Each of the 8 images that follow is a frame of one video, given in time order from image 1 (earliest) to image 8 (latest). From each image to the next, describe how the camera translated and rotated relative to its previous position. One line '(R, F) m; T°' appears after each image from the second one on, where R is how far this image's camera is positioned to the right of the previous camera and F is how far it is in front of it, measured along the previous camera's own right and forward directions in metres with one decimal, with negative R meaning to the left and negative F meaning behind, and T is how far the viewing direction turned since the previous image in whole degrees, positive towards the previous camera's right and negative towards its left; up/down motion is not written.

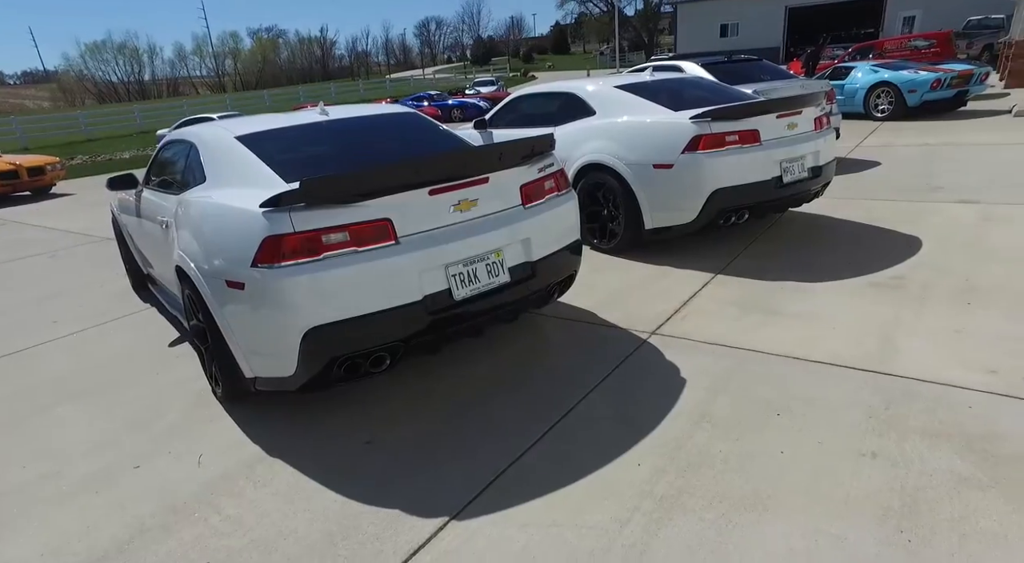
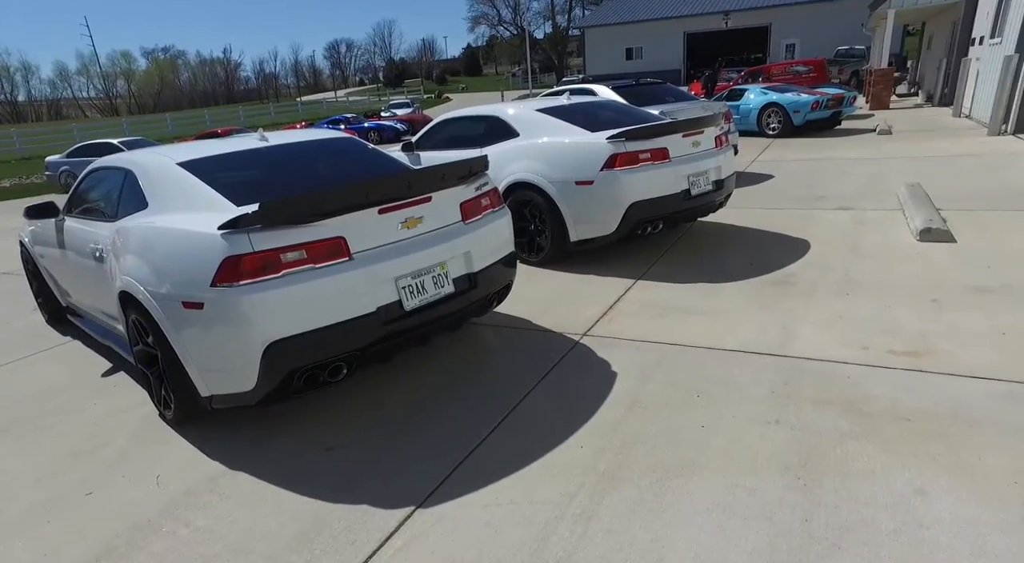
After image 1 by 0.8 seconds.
(-0.1, -0.2) m; +7°
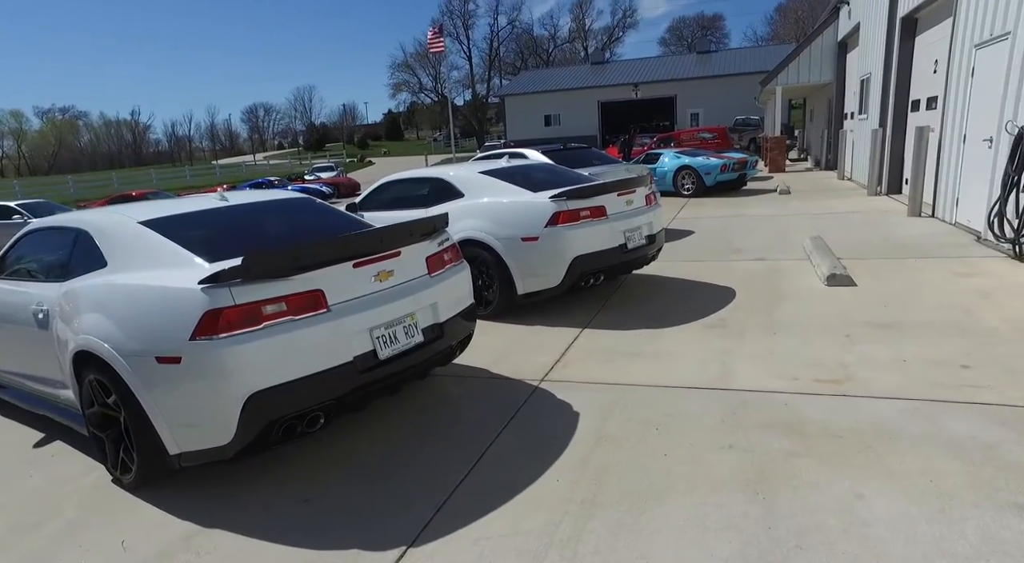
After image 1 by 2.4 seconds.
(-0.2, -0.2) m; +7°
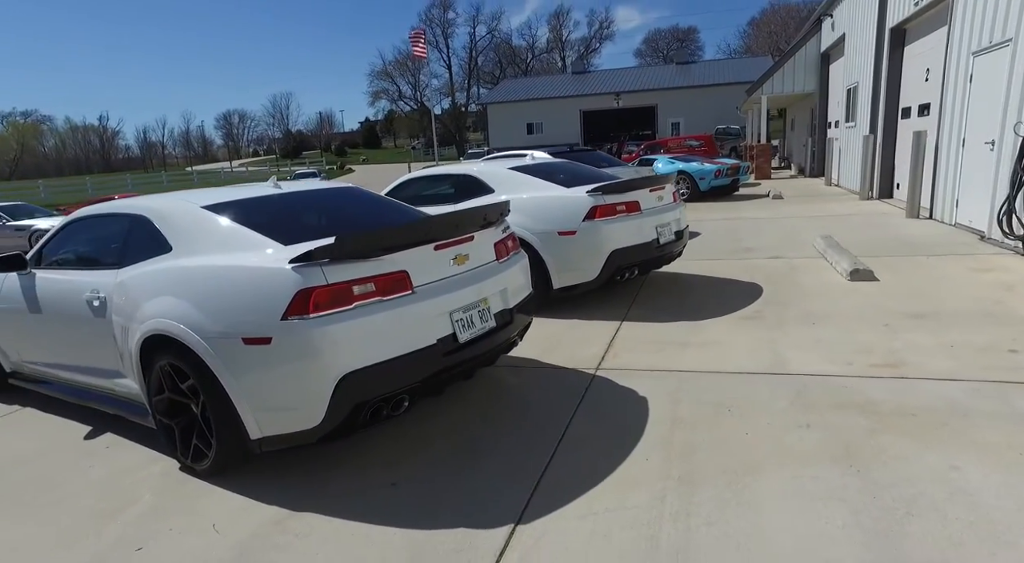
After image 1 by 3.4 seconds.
(-0.5, 0.0) m; +2°
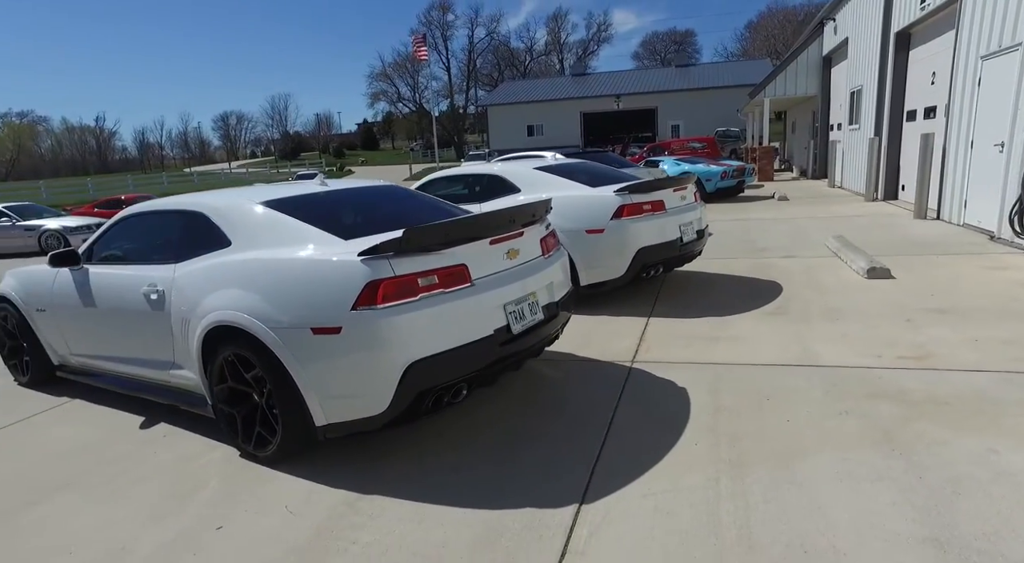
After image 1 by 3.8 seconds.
(-0.3, -0.1) m; 0°
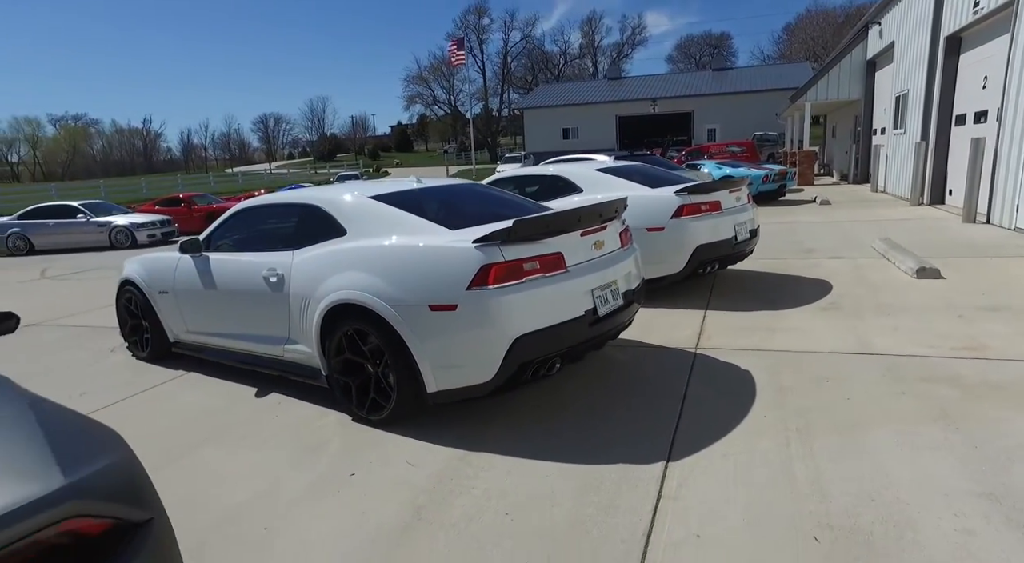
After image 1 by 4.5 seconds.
(-0.3, -0.4) m; -3°
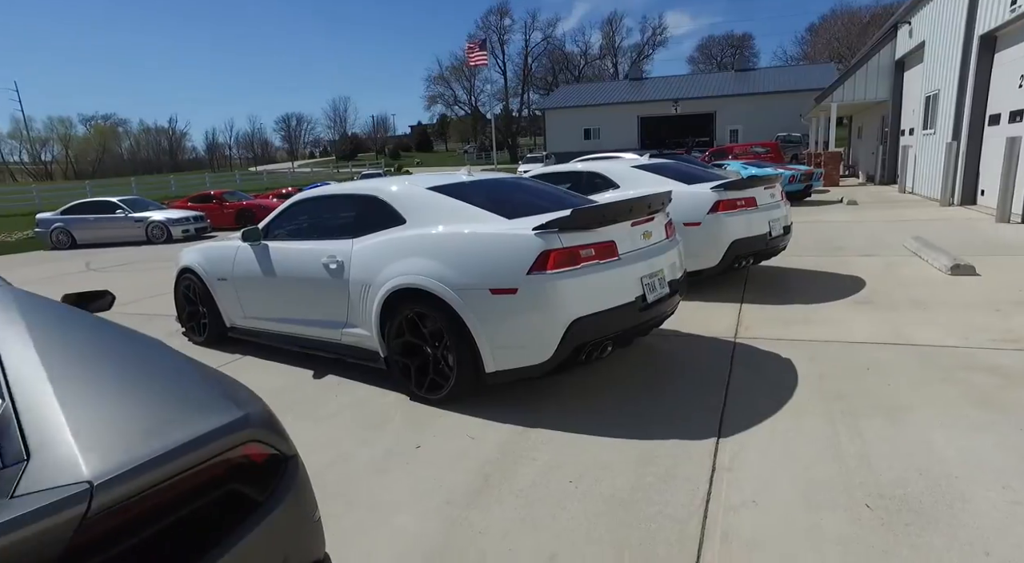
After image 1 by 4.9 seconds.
(-0.2, -0.2) m; -2°
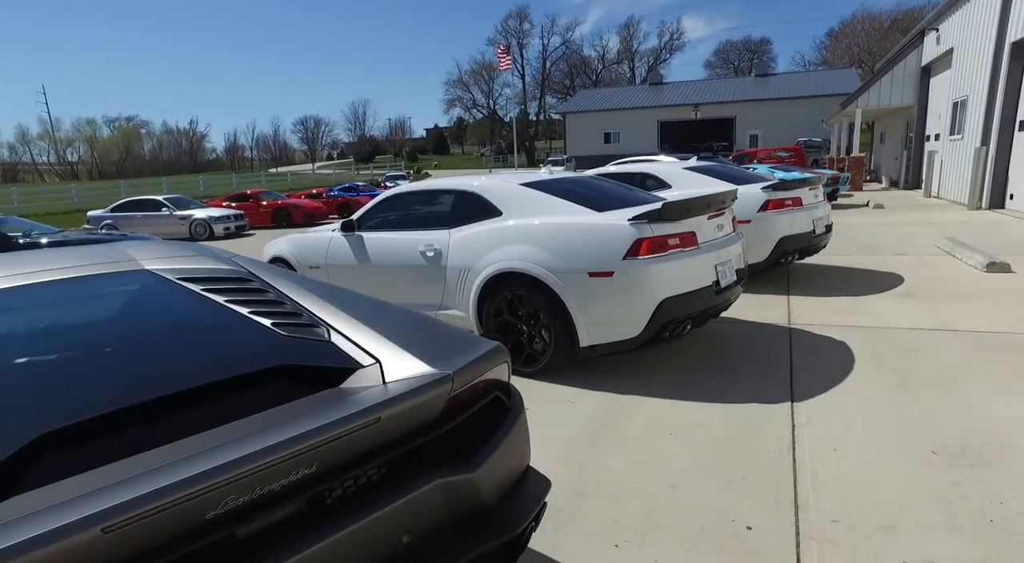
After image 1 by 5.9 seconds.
(-0.5, -0.5) m; -1°
